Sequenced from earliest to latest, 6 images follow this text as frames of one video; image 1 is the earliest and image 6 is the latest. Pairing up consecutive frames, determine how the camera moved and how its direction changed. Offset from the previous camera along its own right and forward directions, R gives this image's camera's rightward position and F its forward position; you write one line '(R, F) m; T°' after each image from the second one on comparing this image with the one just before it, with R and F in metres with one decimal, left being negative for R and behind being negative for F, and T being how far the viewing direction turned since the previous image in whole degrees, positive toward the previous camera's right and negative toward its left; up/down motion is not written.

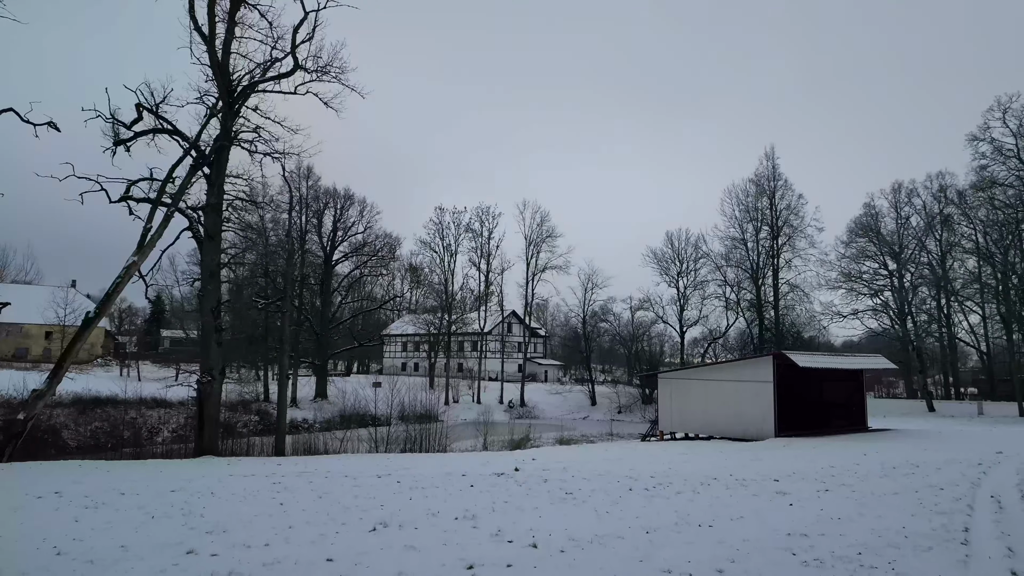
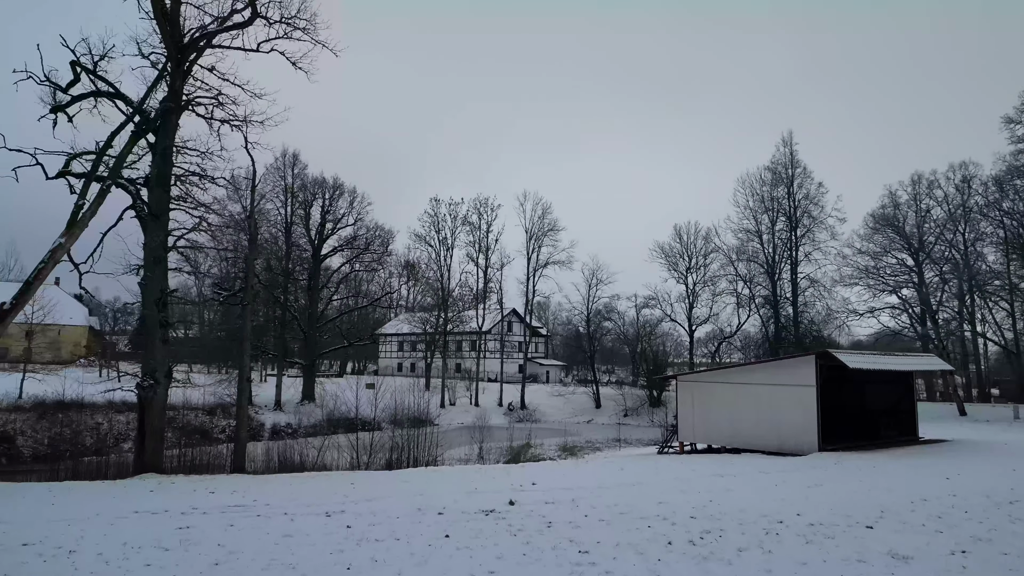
(+0.1, +2.5) m; 0°
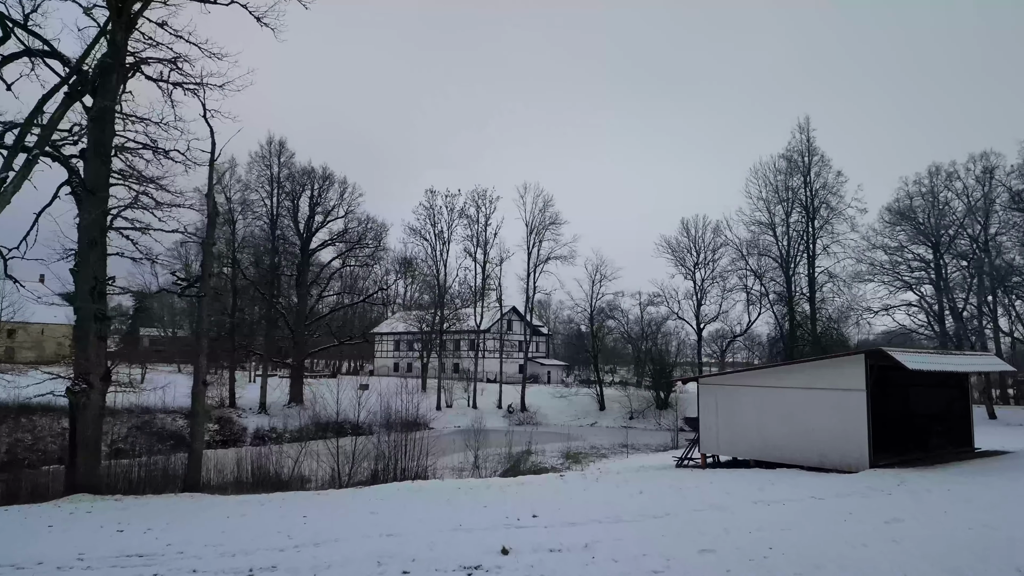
(+0.1, +2.1) m; 0°
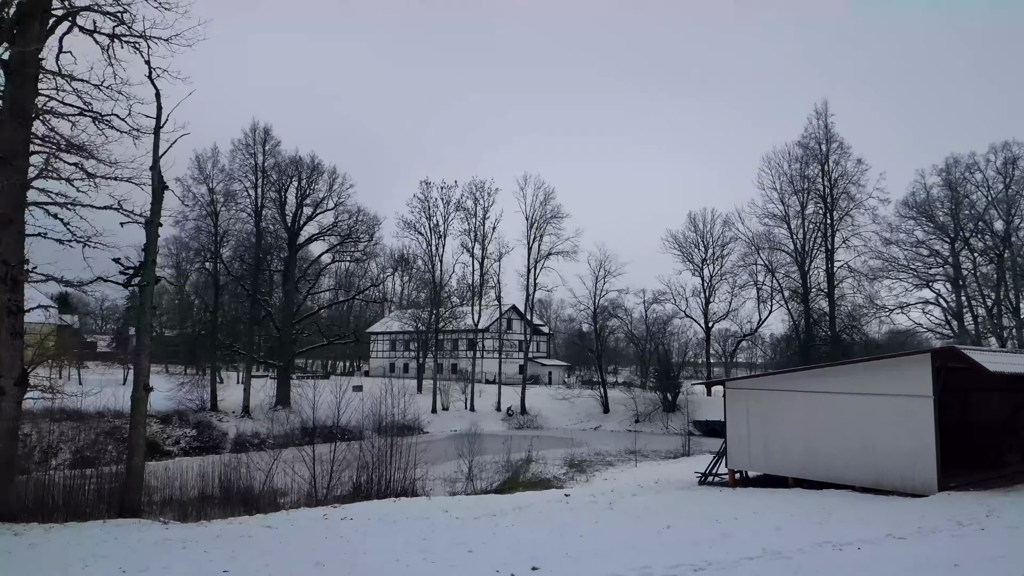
(+0.1, +2.0) m; 0°
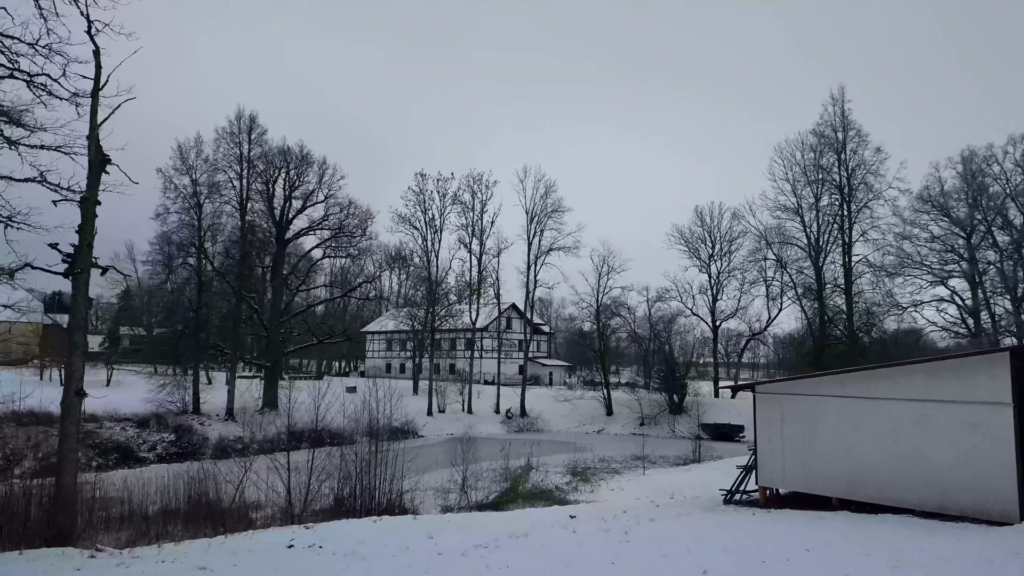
(+0.1, +1.7) m; 0°
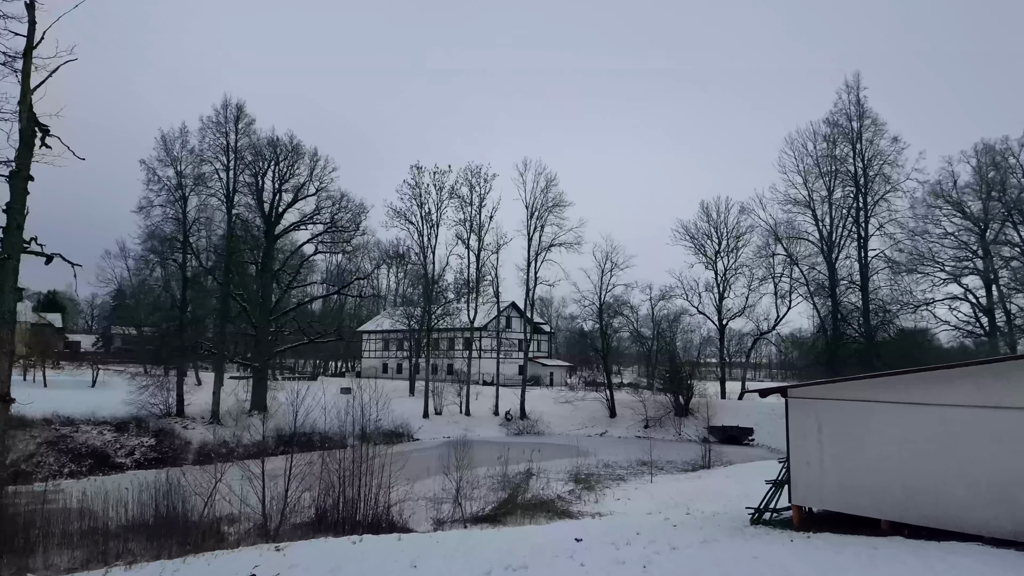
(0.0, +1.4) m; 0°
